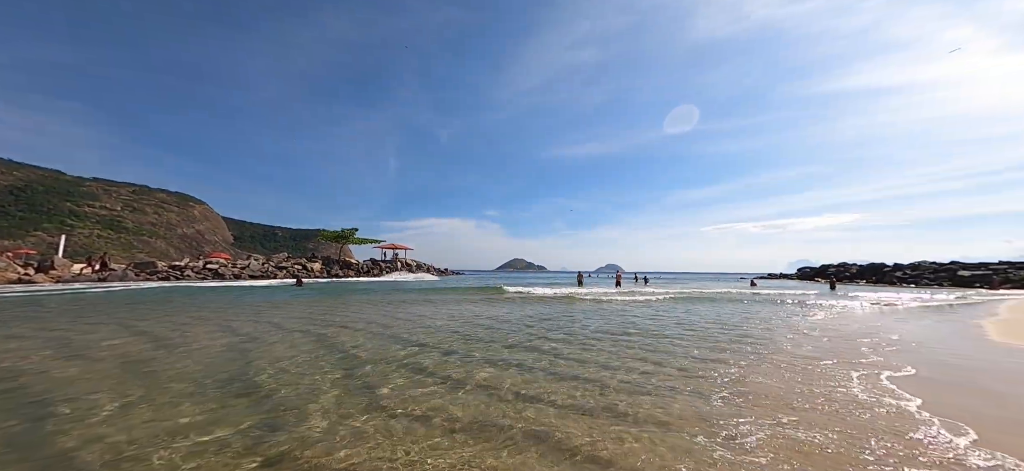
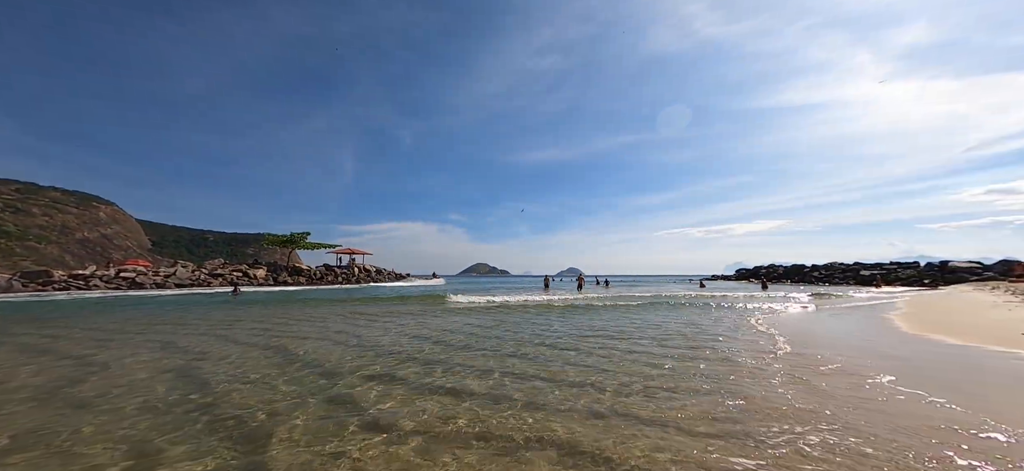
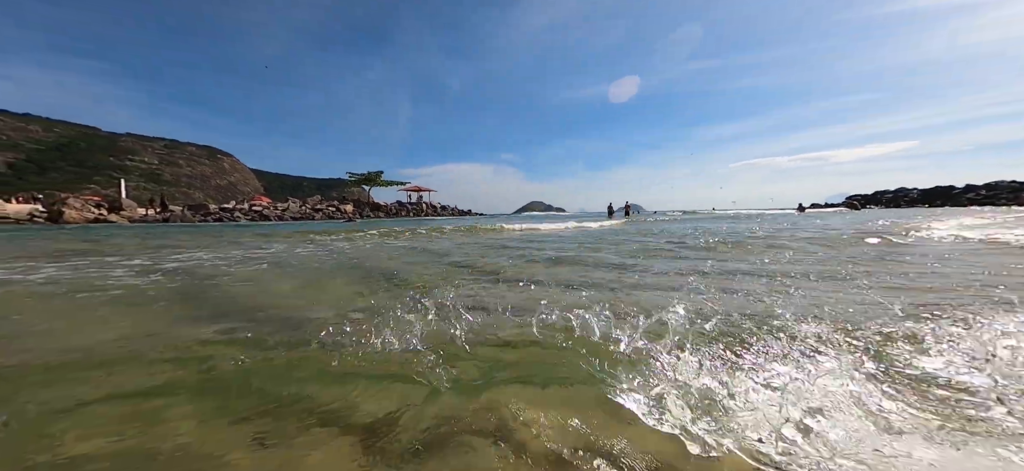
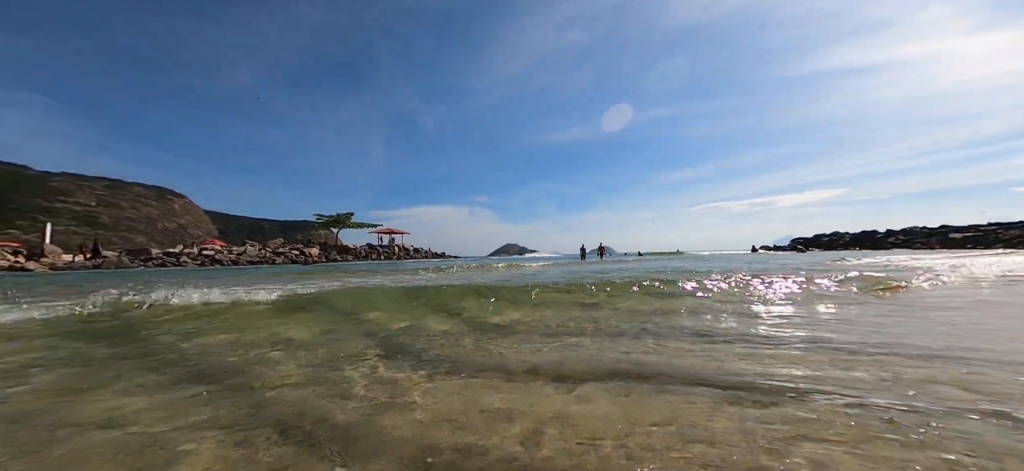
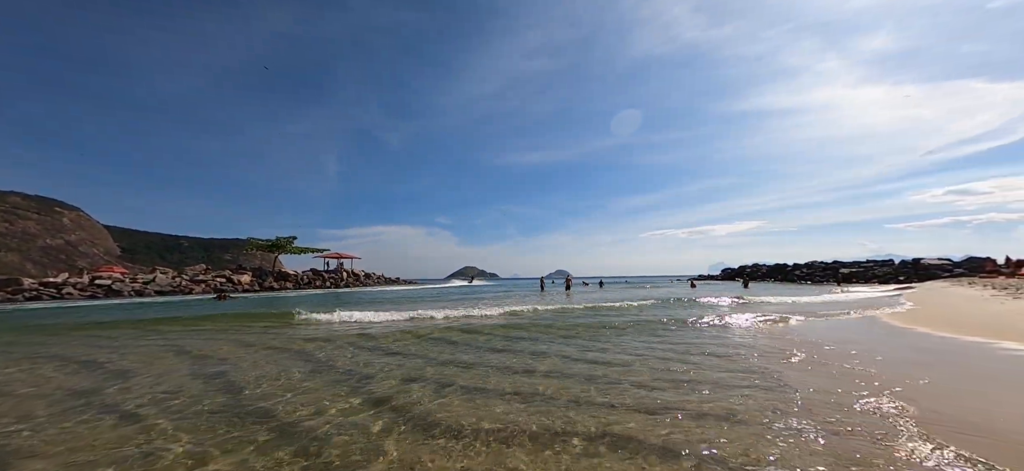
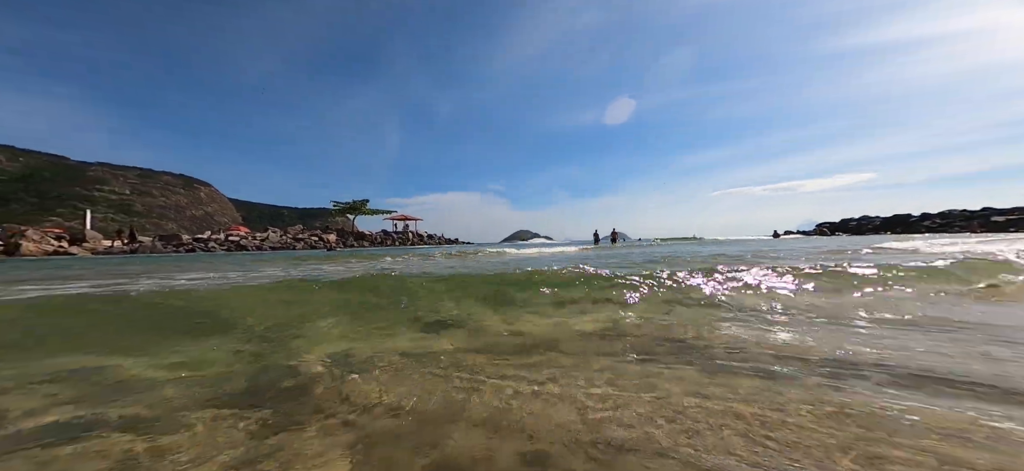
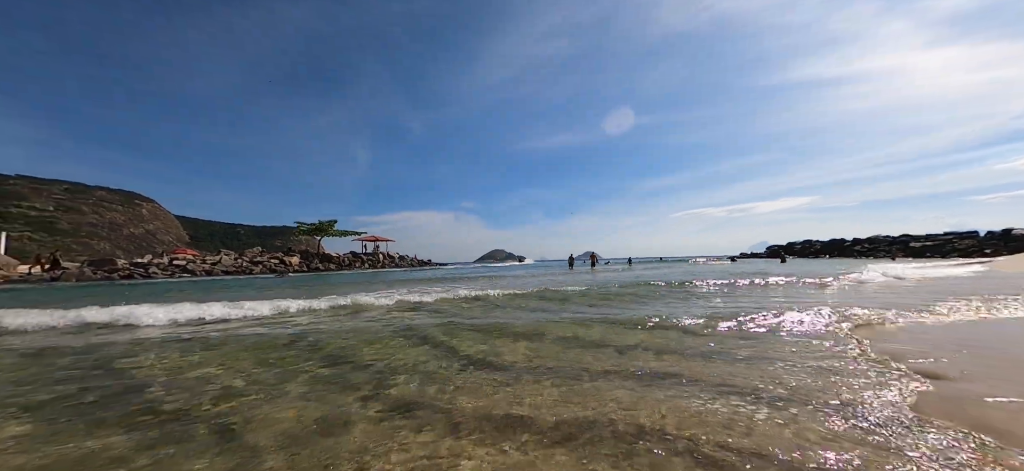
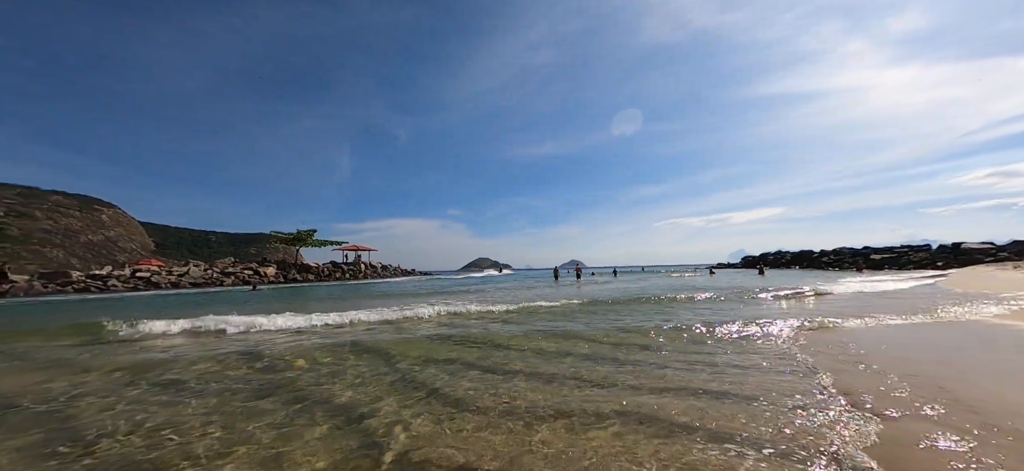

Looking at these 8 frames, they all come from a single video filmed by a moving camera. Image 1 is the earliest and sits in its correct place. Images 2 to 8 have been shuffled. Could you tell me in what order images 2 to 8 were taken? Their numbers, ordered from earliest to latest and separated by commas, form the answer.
2, 5, 8, 7, 4, 6, 3
